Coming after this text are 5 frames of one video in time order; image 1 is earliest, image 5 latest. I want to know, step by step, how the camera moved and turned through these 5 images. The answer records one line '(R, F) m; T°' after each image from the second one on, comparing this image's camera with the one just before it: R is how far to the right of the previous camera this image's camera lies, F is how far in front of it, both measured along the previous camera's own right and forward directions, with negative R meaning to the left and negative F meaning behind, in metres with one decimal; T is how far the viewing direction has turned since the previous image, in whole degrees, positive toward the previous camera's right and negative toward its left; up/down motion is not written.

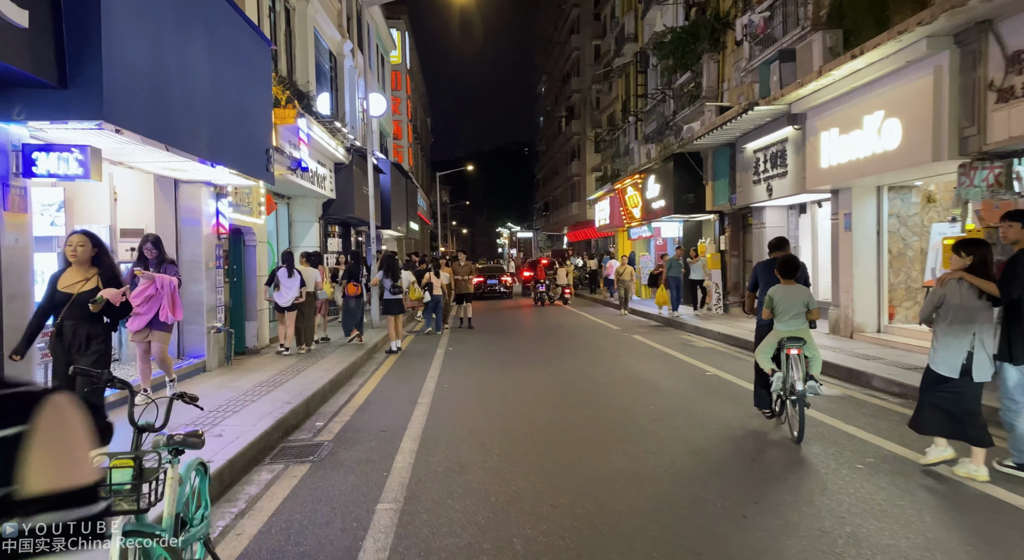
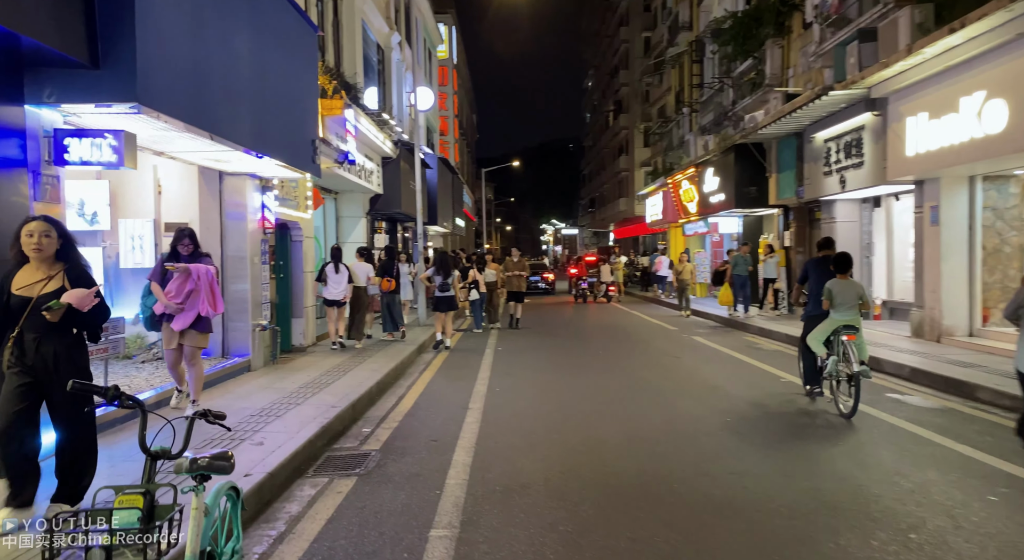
(-0.2, +0.6) m; -4°
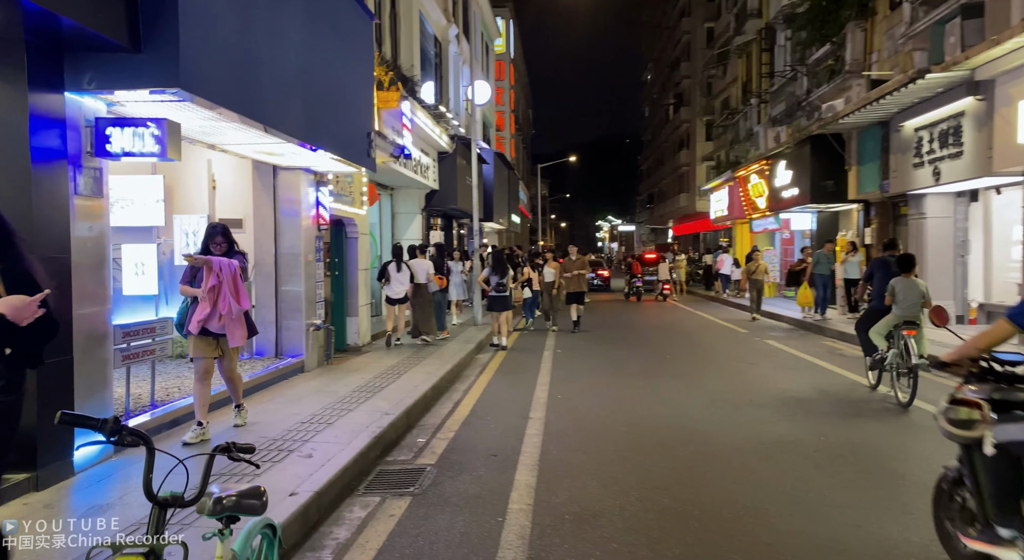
(-0.1, +0.6) m; -5°
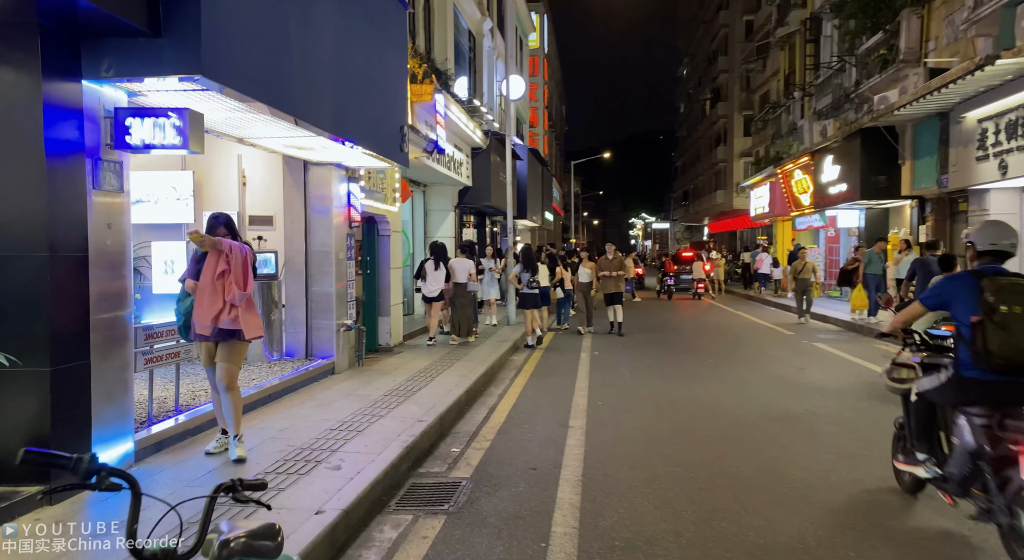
(-0.1, +0.4) m; -3°
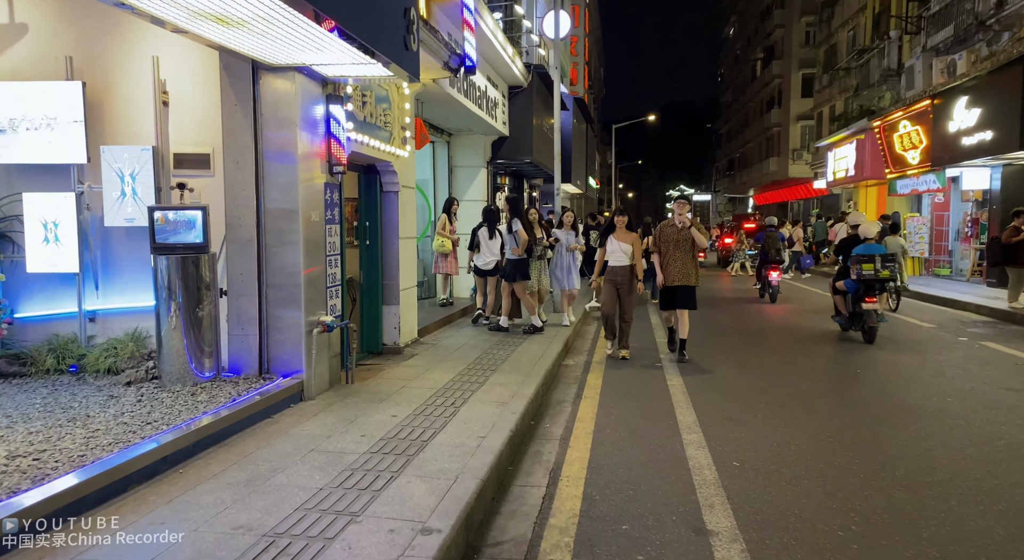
(-0.3, +3.4) m; -3°
